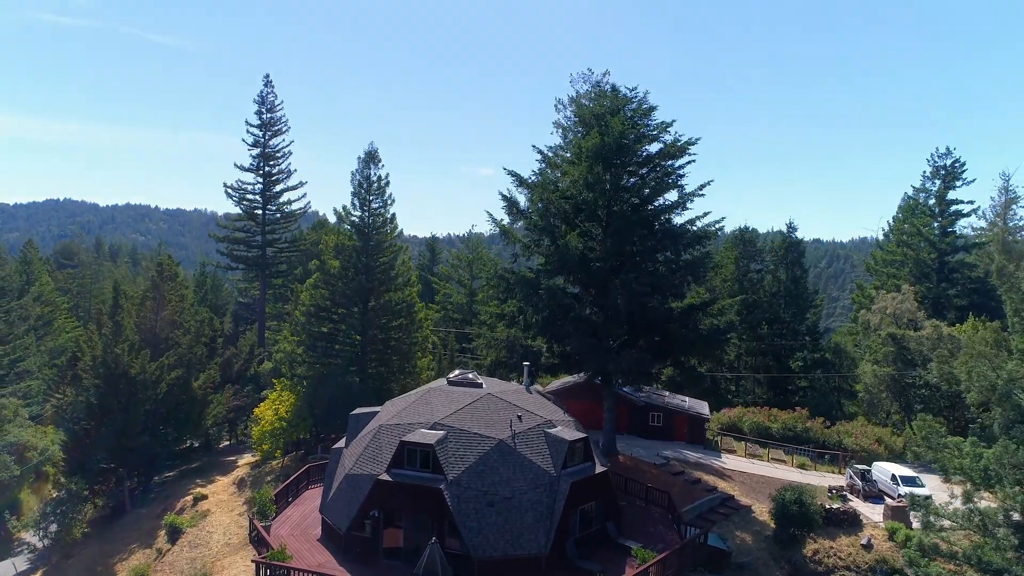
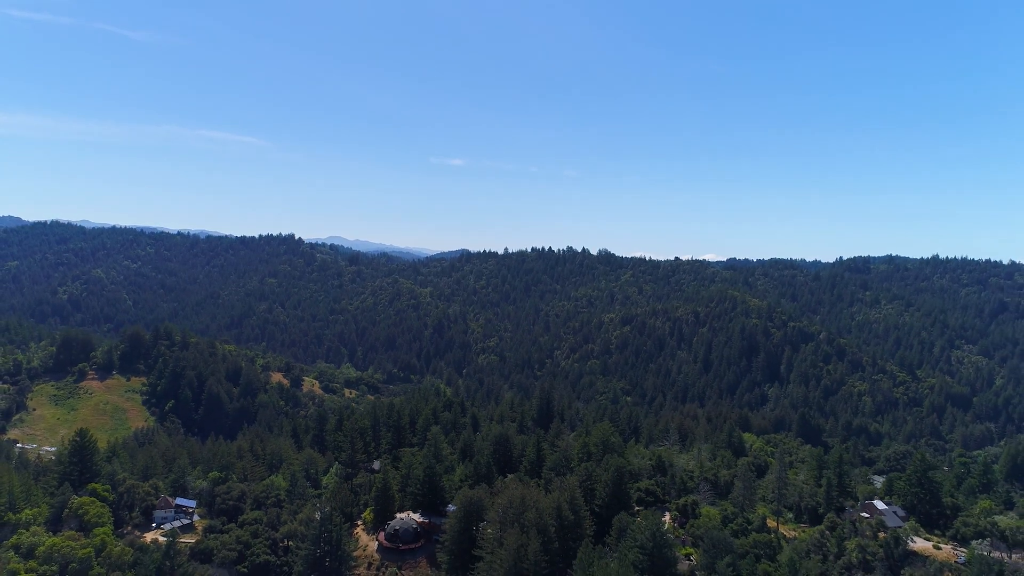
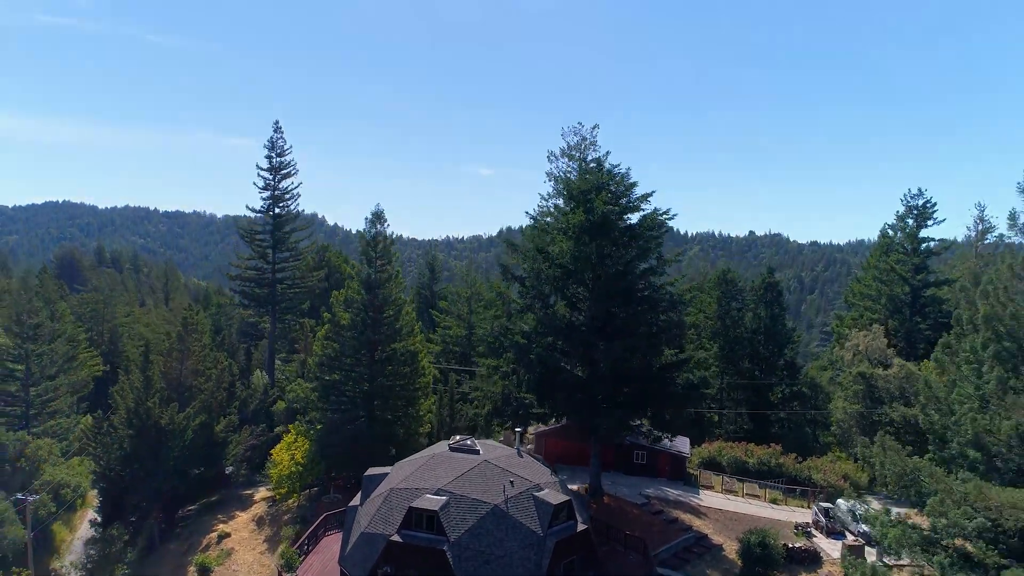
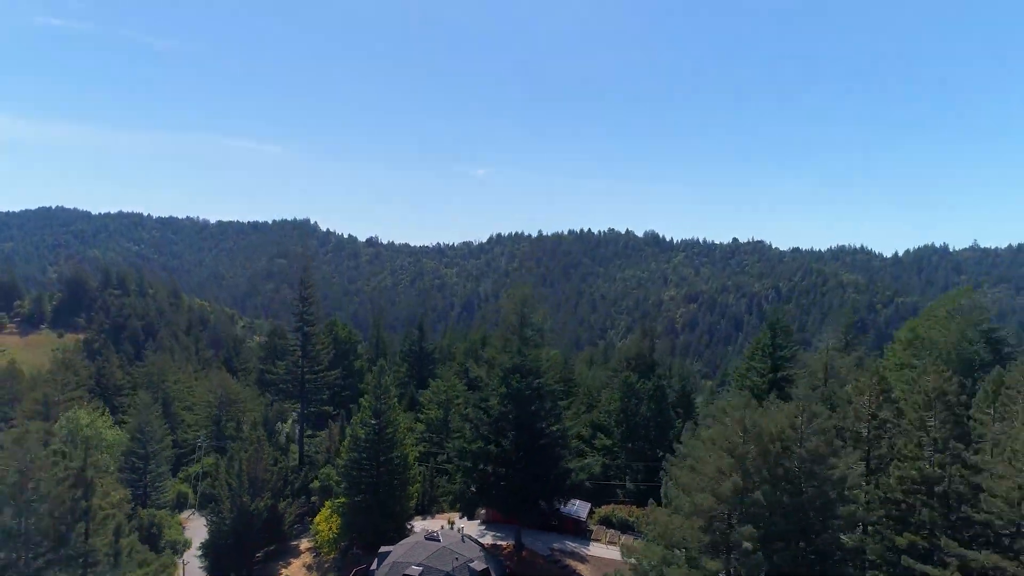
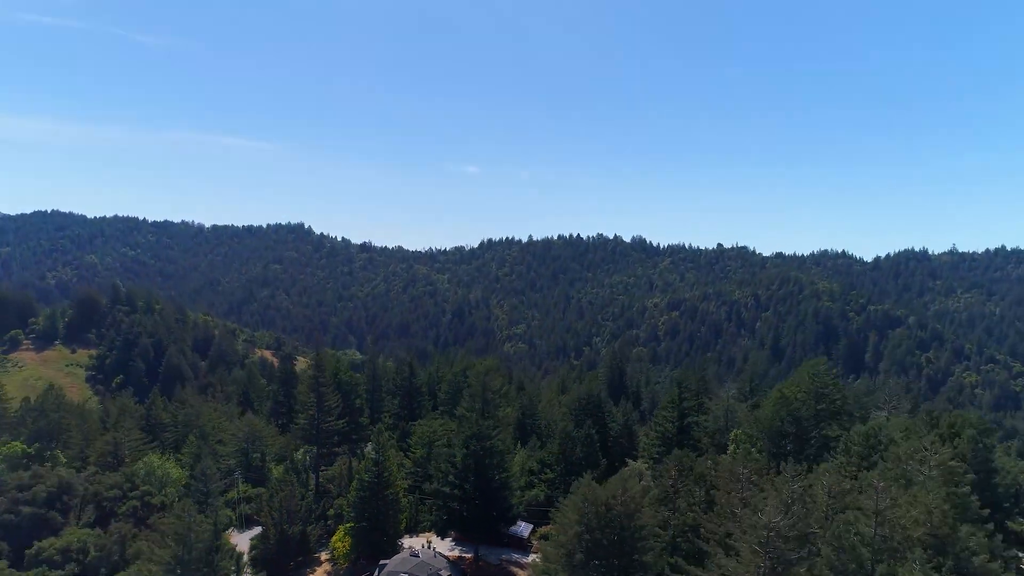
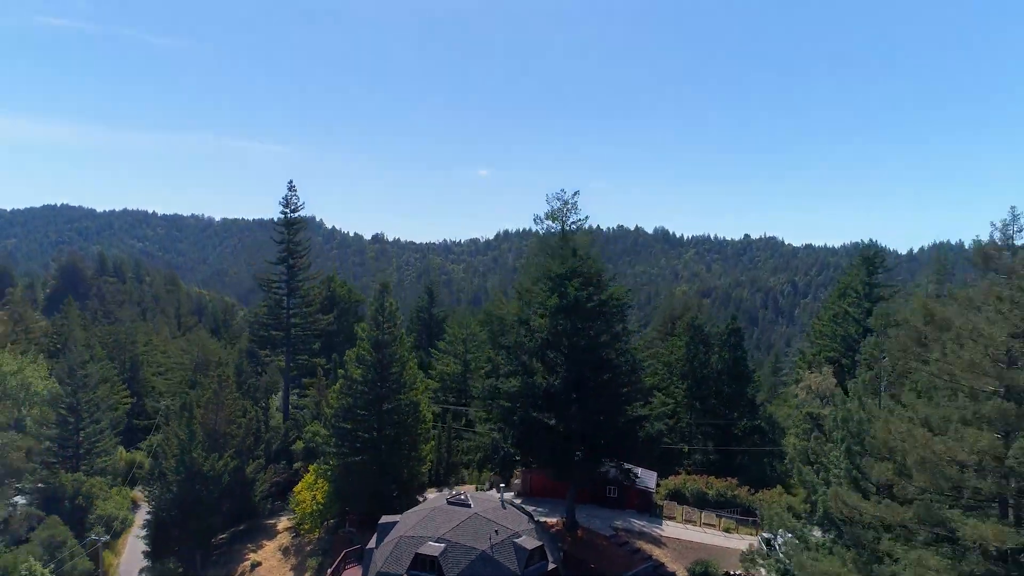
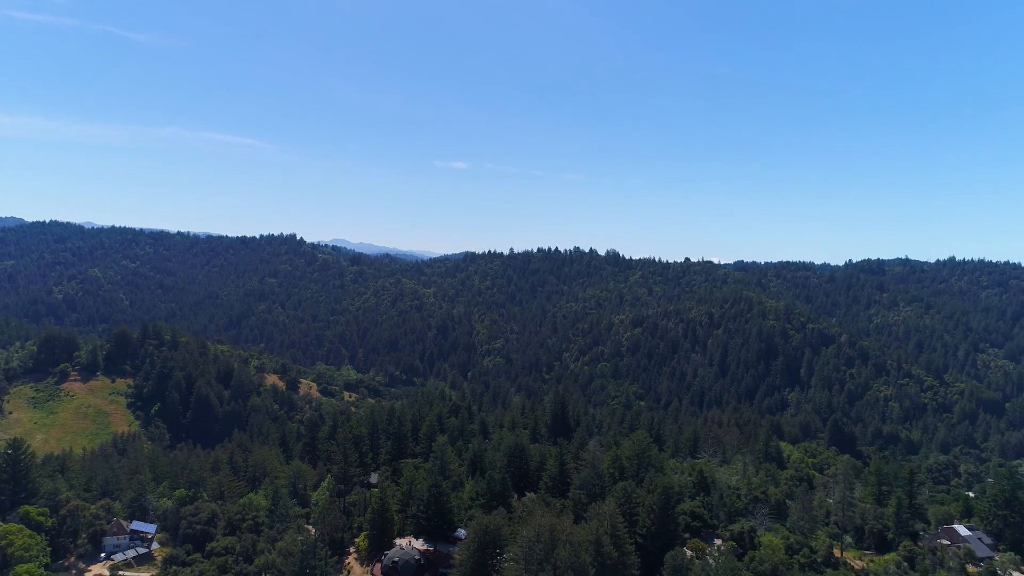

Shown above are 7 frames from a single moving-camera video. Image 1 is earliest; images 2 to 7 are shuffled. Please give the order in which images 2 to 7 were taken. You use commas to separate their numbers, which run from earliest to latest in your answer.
3, 6, 4, 5, 7, 2
